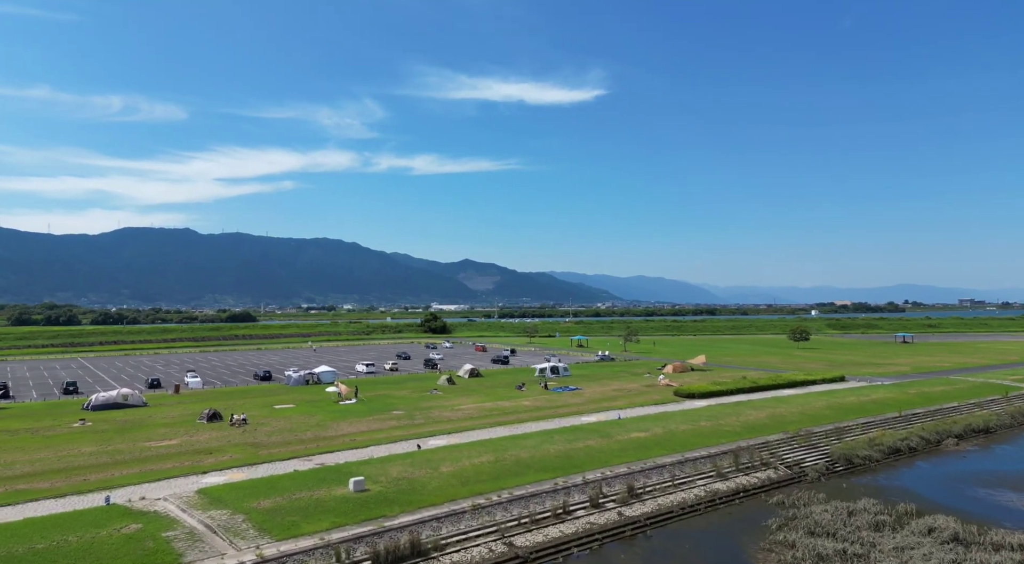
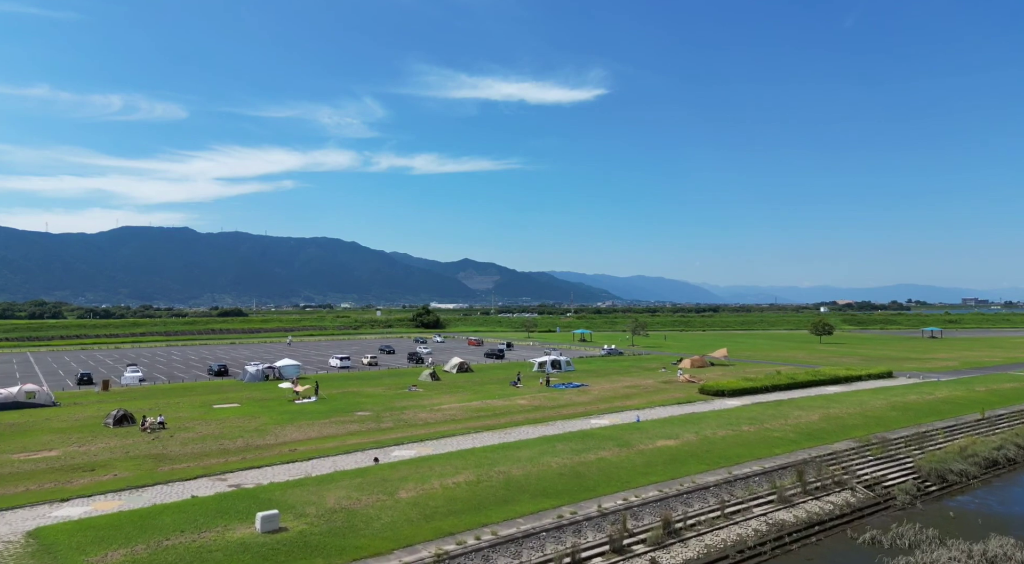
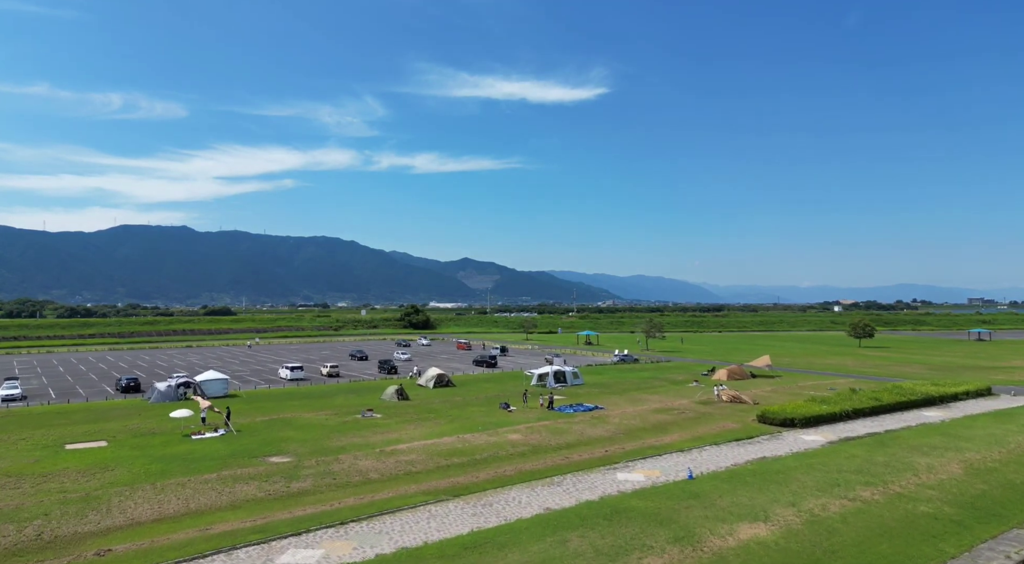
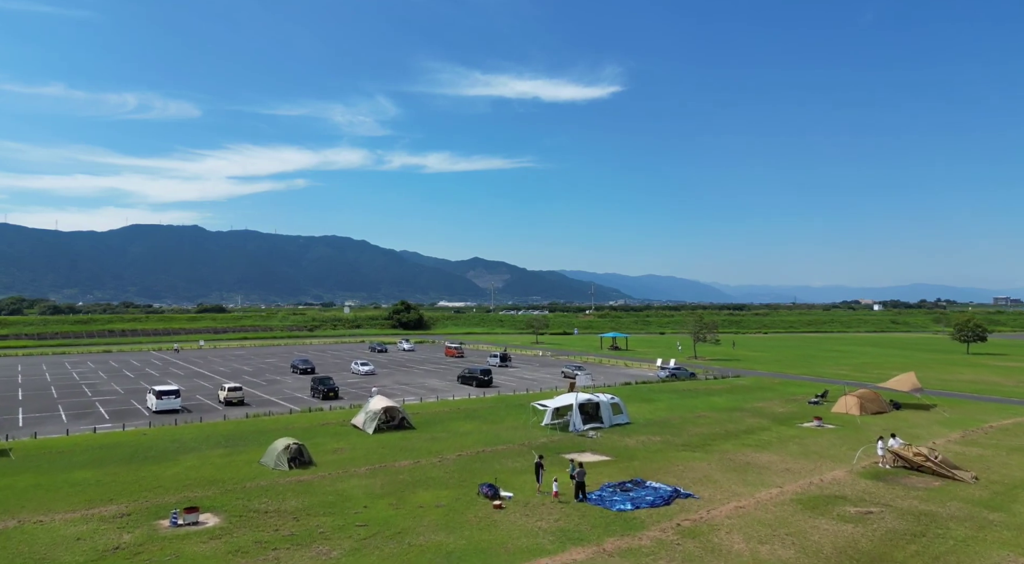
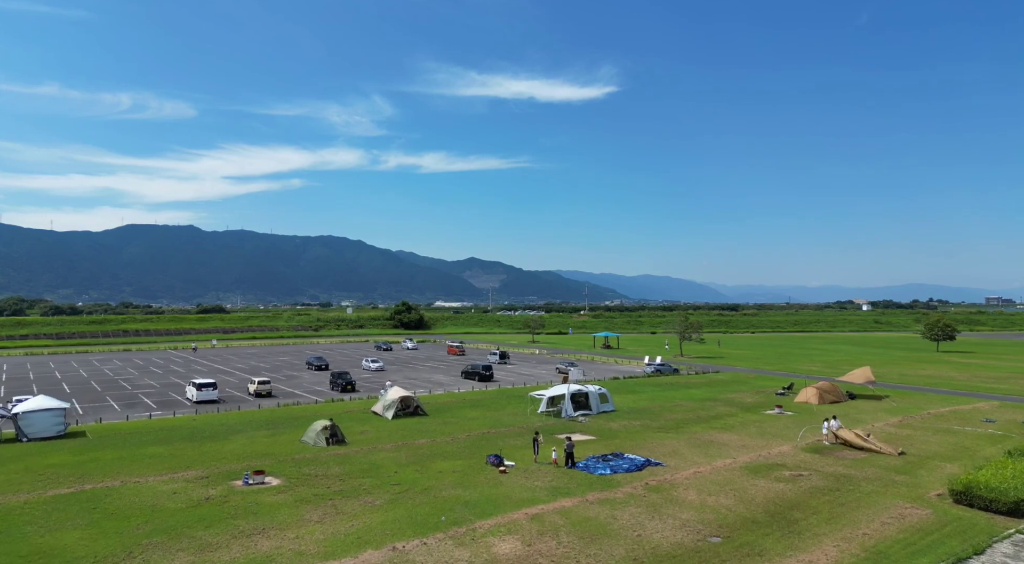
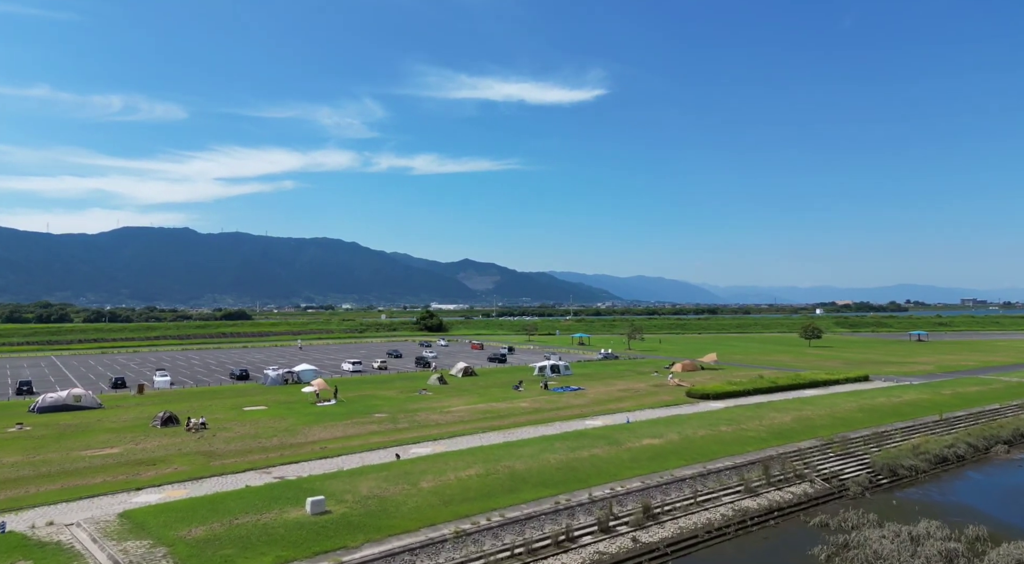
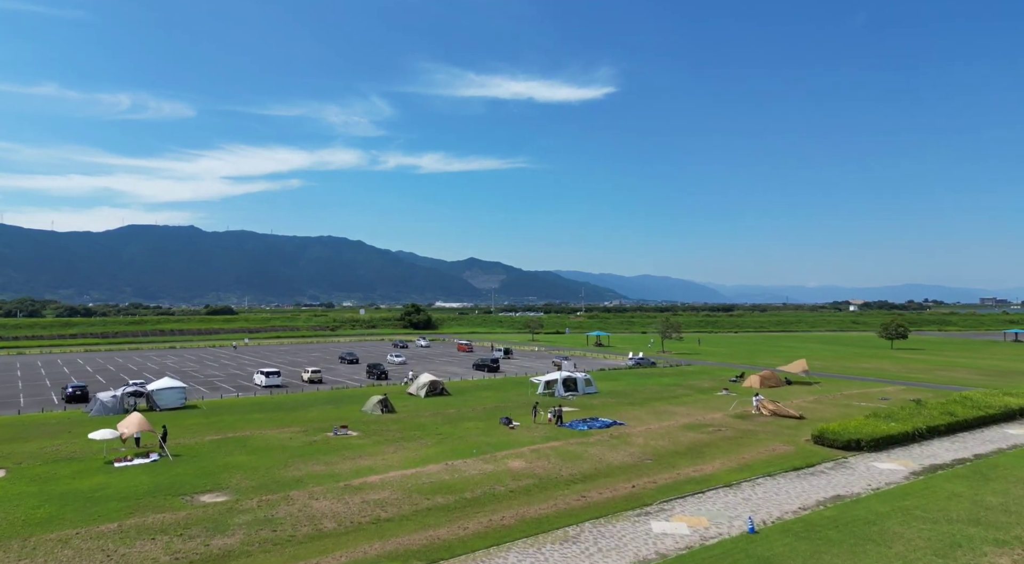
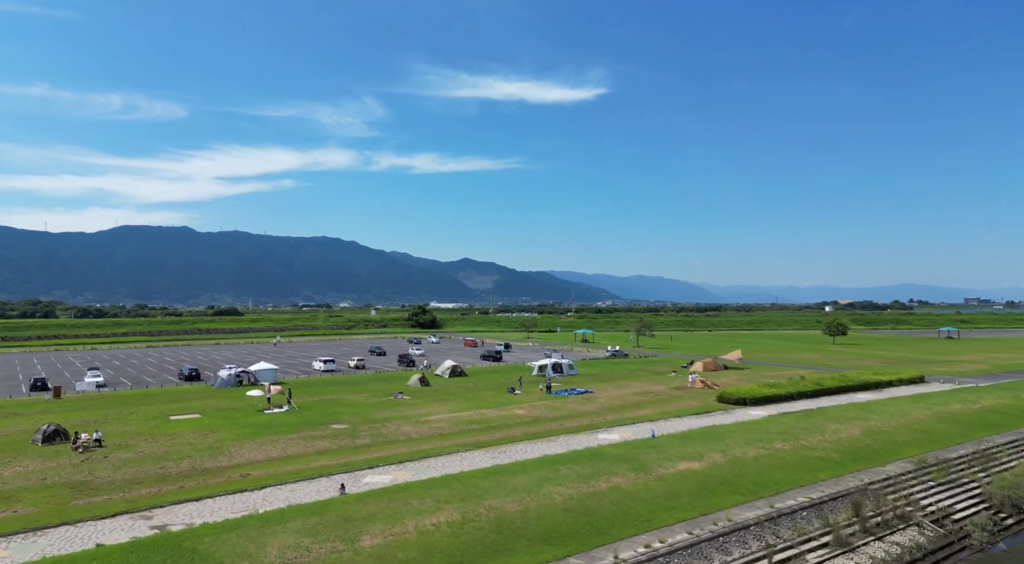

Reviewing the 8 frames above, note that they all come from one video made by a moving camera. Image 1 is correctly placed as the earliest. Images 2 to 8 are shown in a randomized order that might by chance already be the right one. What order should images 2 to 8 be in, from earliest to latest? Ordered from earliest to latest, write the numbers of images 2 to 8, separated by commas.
6, 2, 8, 3, 7, 5, 4
